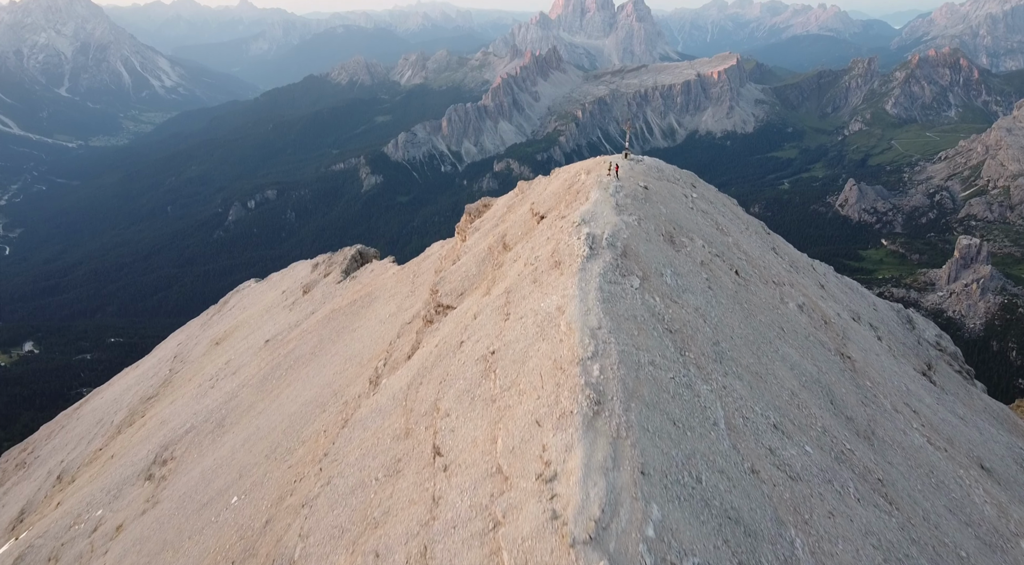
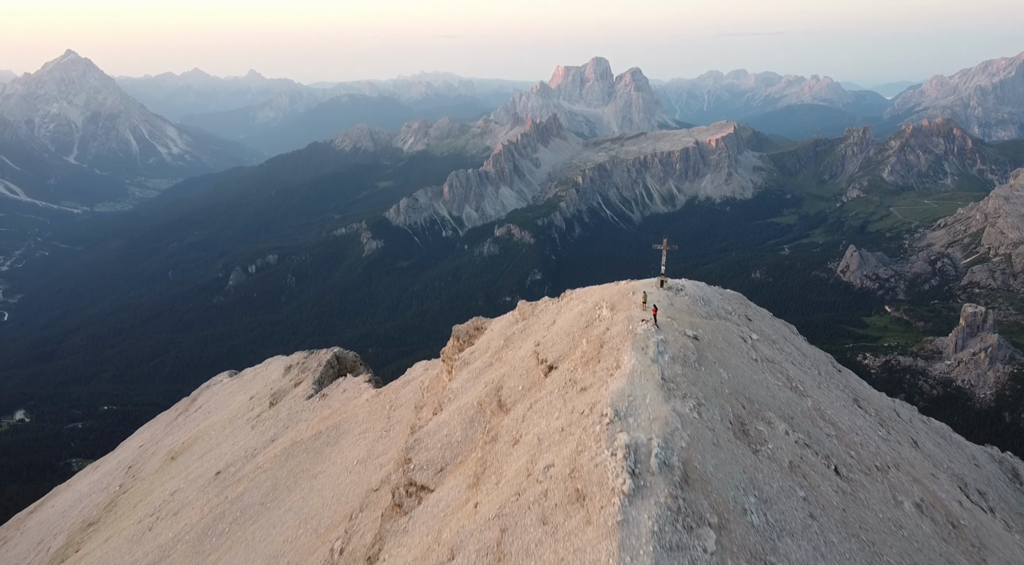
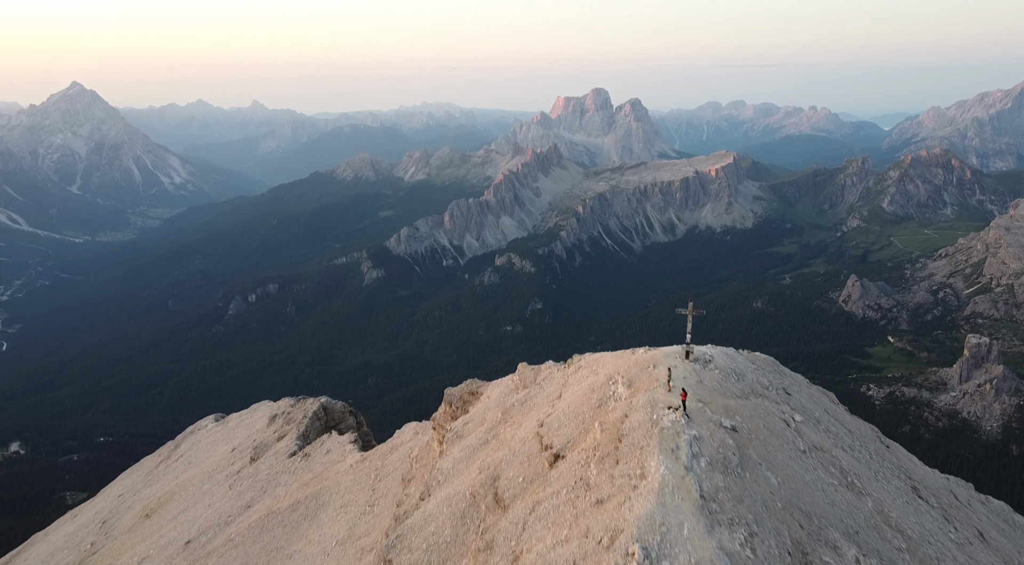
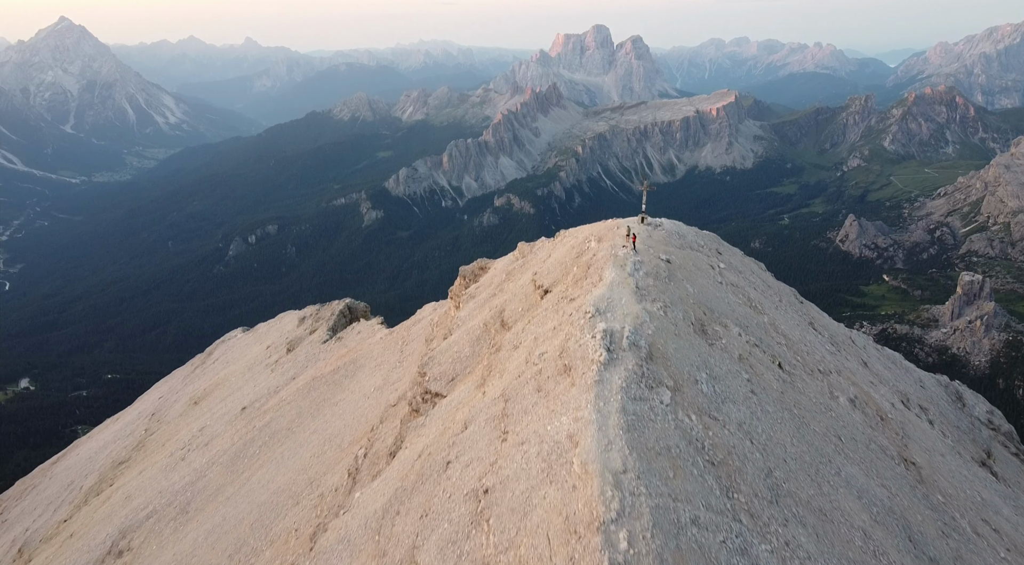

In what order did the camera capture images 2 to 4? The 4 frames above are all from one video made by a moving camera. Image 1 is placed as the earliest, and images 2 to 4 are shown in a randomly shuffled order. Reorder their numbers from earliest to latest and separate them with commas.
4, 2, 3
